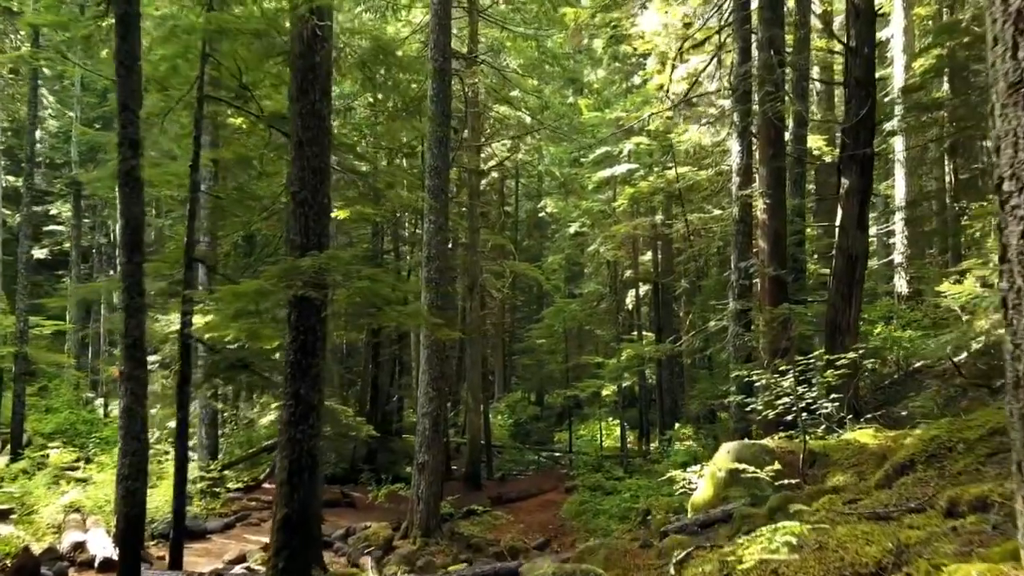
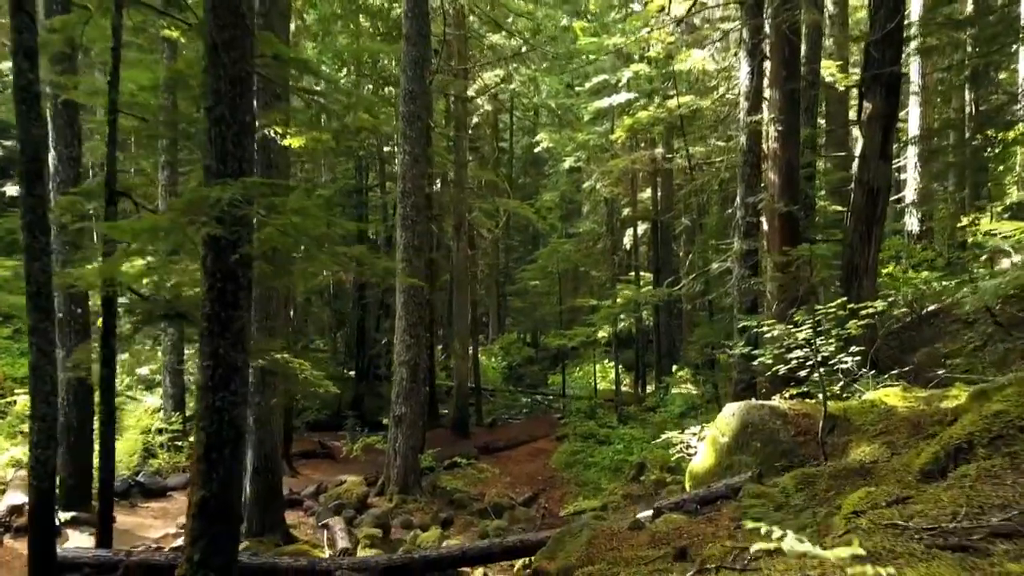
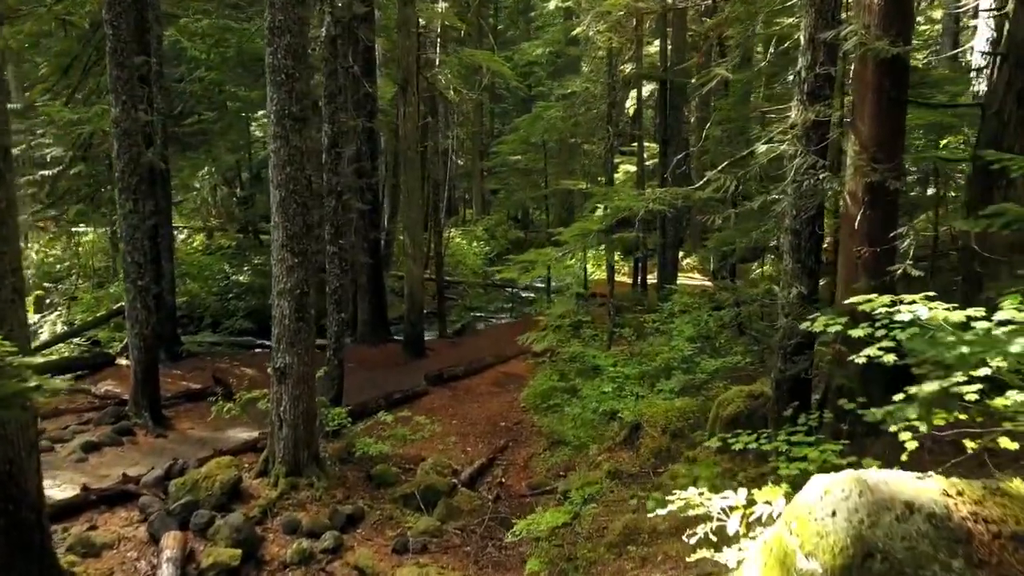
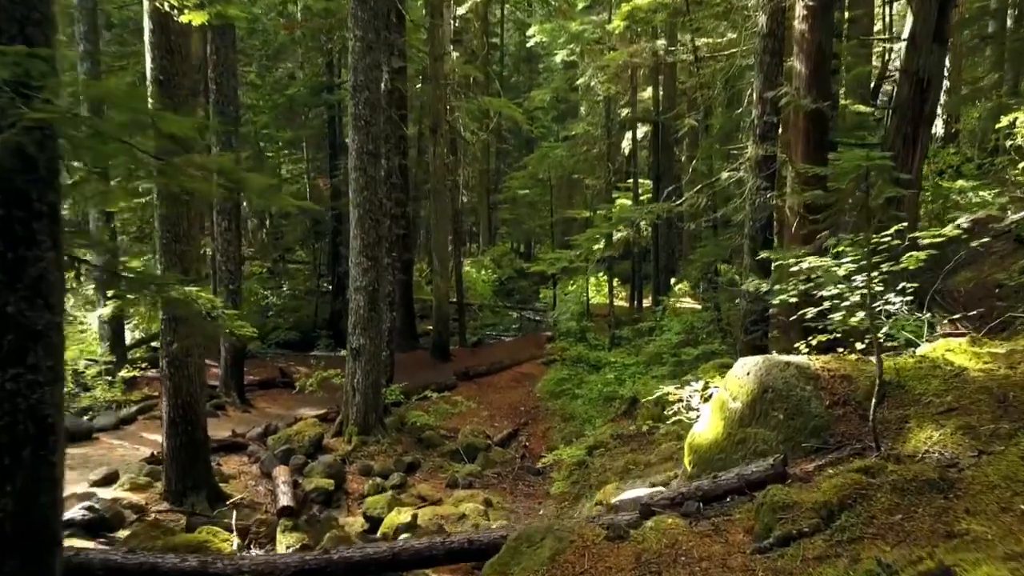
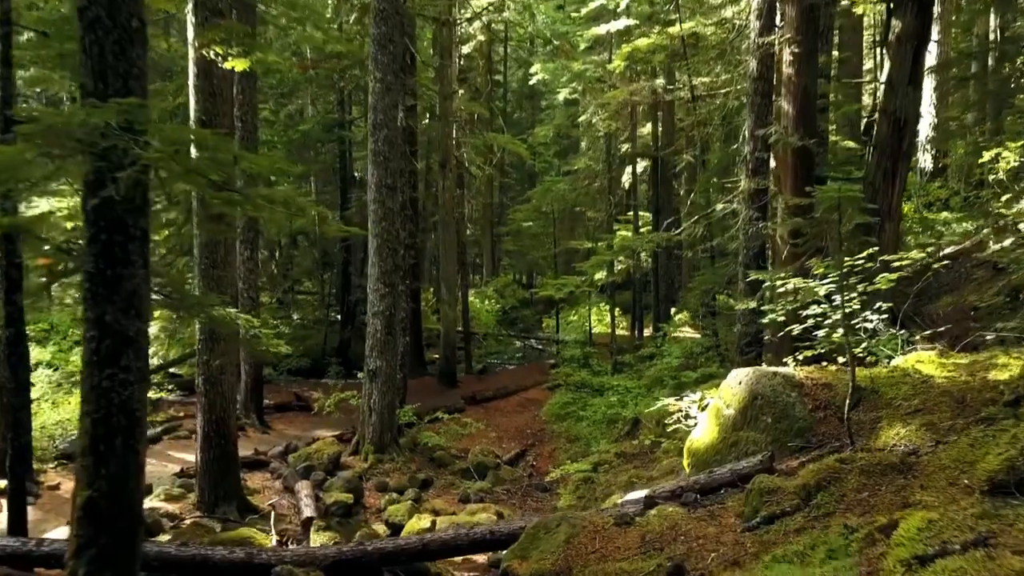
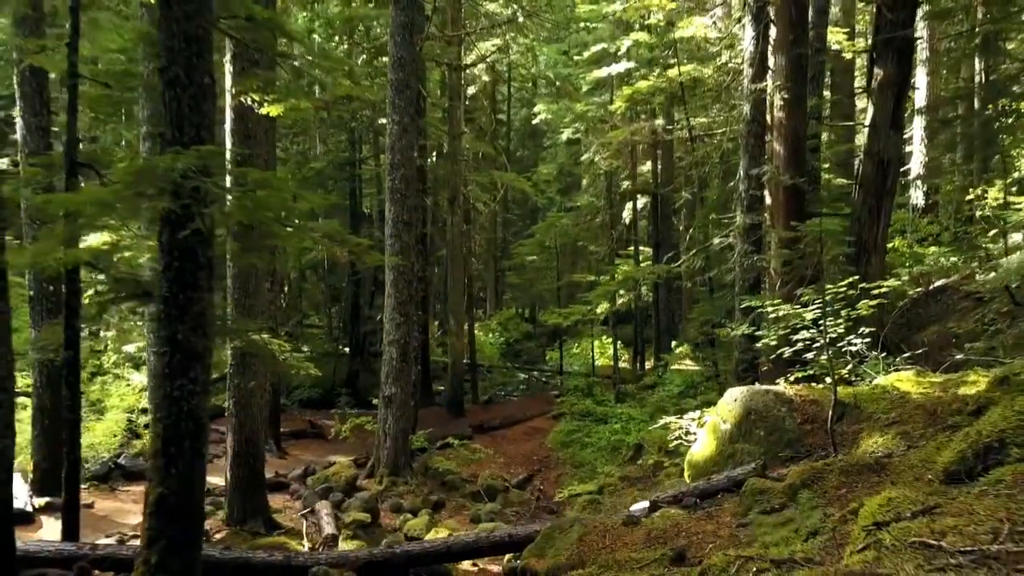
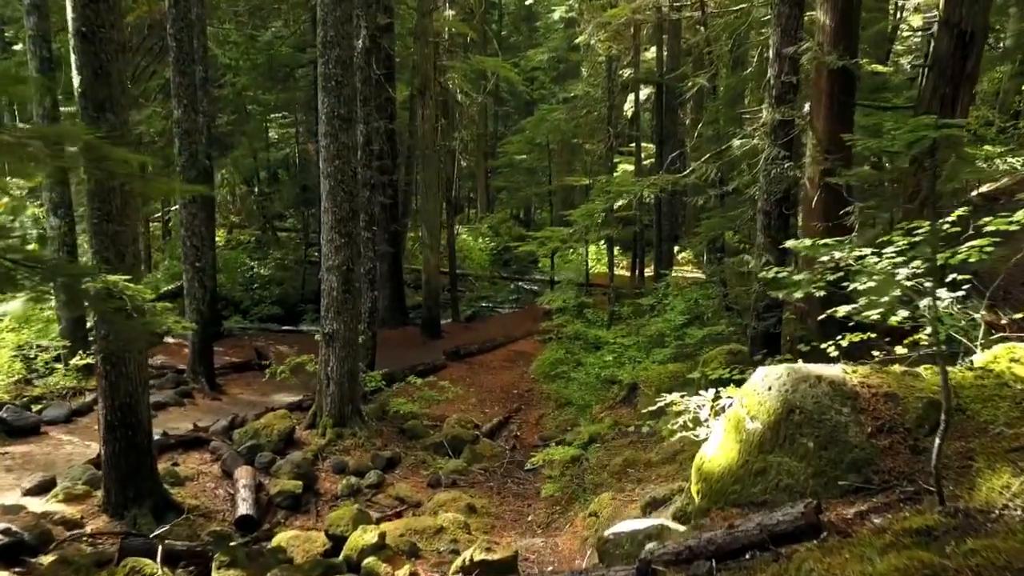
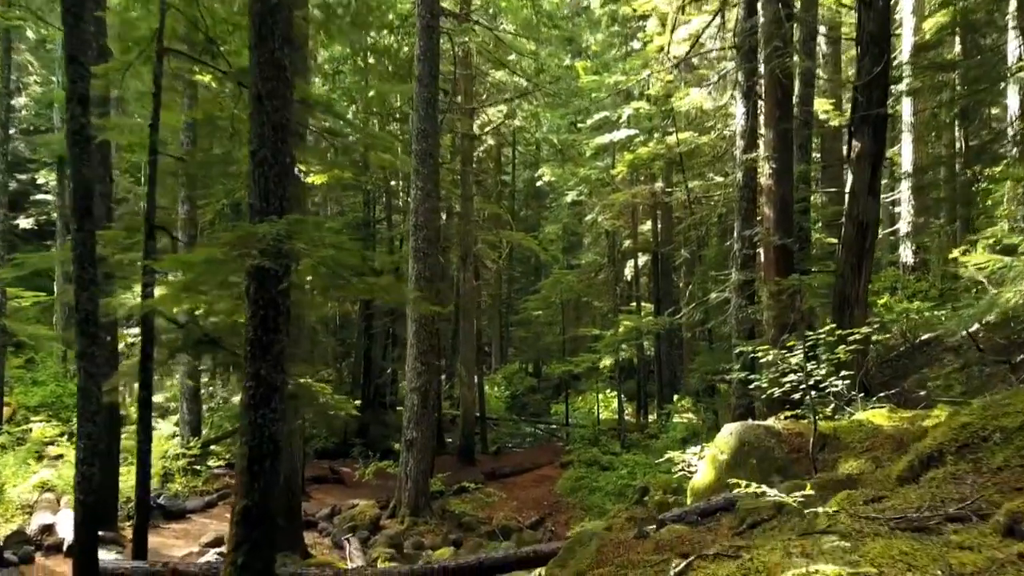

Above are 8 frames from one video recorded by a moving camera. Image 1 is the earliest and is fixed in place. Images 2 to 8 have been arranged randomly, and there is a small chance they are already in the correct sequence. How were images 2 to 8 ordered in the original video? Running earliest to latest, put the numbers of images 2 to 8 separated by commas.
8, 2, 6, 5, 4, 7, 3
